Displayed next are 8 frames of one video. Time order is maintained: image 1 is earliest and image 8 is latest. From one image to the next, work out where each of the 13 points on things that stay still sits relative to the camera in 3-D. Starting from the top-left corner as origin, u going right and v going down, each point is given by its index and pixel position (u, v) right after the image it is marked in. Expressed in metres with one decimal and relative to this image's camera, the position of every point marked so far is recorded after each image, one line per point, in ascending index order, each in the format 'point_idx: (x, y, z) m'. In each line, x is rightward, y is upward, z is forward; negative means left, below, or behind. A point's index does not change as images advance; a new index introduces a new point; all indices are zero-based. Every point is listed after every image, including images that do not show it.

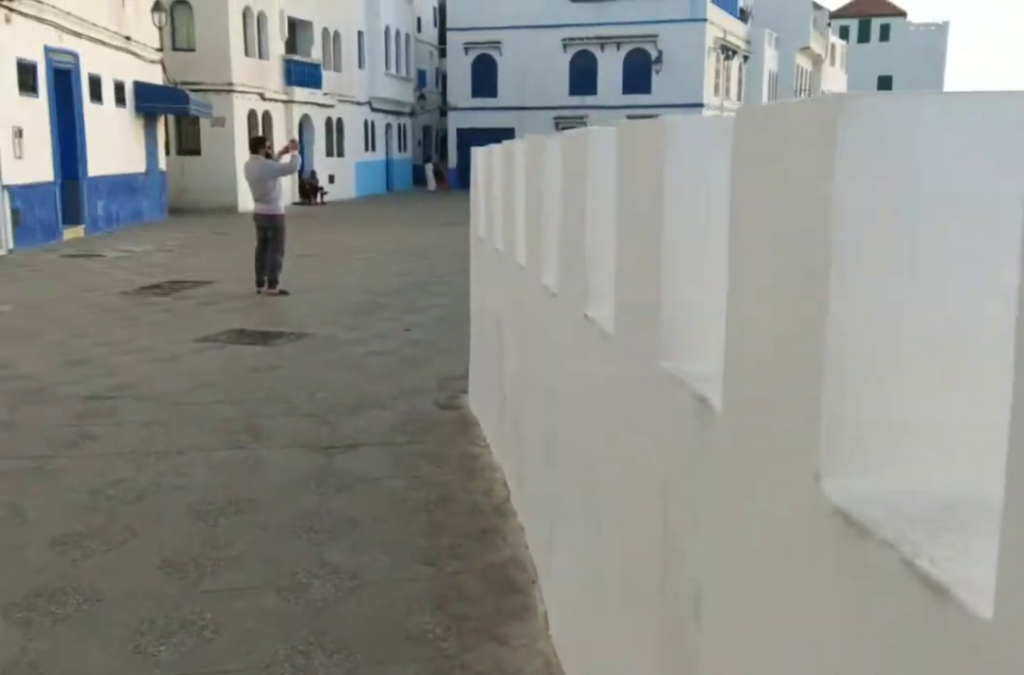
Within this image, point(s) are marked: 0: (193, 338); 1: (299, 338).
0: (-2.7, 0.0, +9.8) m
1: (-1.8, 0.0, +9.9) m
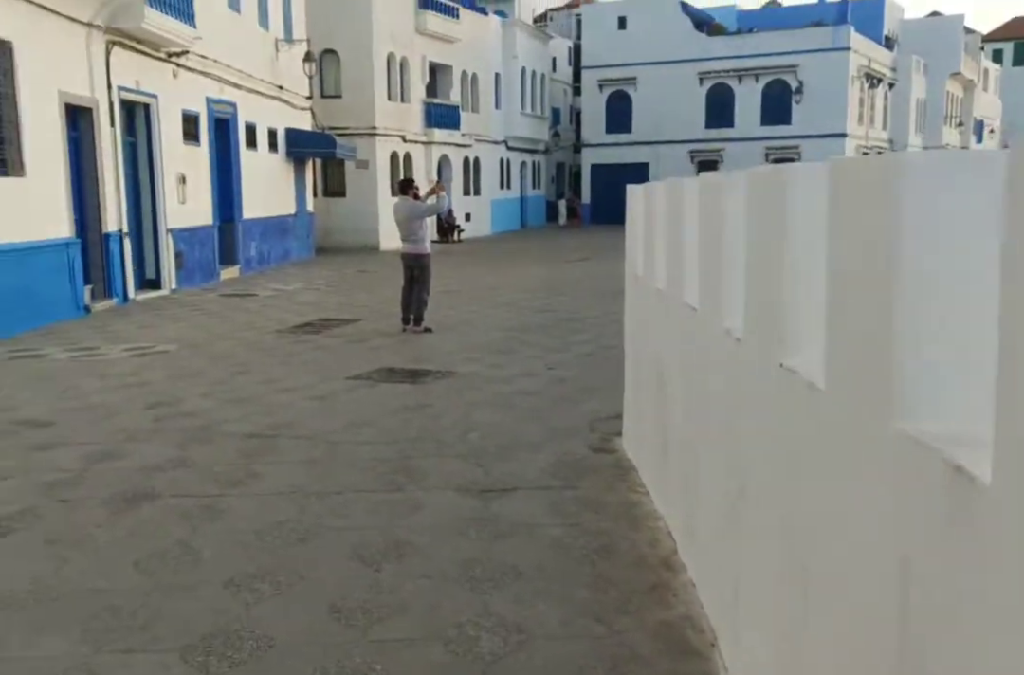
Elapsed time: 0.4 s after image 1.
0: (-1.4, -0.3, +10.0) m
1: (-0.6, -0.3, +10.0) m
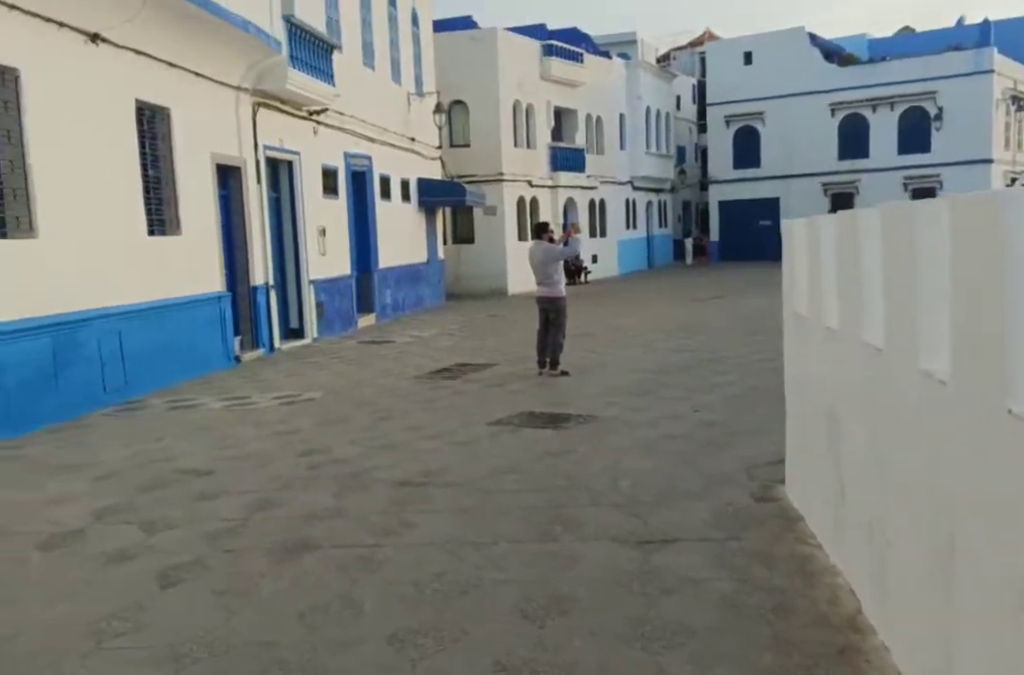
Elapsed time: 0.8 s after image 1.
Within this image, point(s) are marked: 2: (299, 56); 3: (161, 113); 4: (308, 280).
0: (-0.2, -0.7, +10.0) m
1: (+0.7, -0.7, +9.9) m
2: (-3.0, +3.9, +16.3) m
3: (-3.8, +2.4, +12.6) m
4: (-3.2, +0.9, +17.9) m
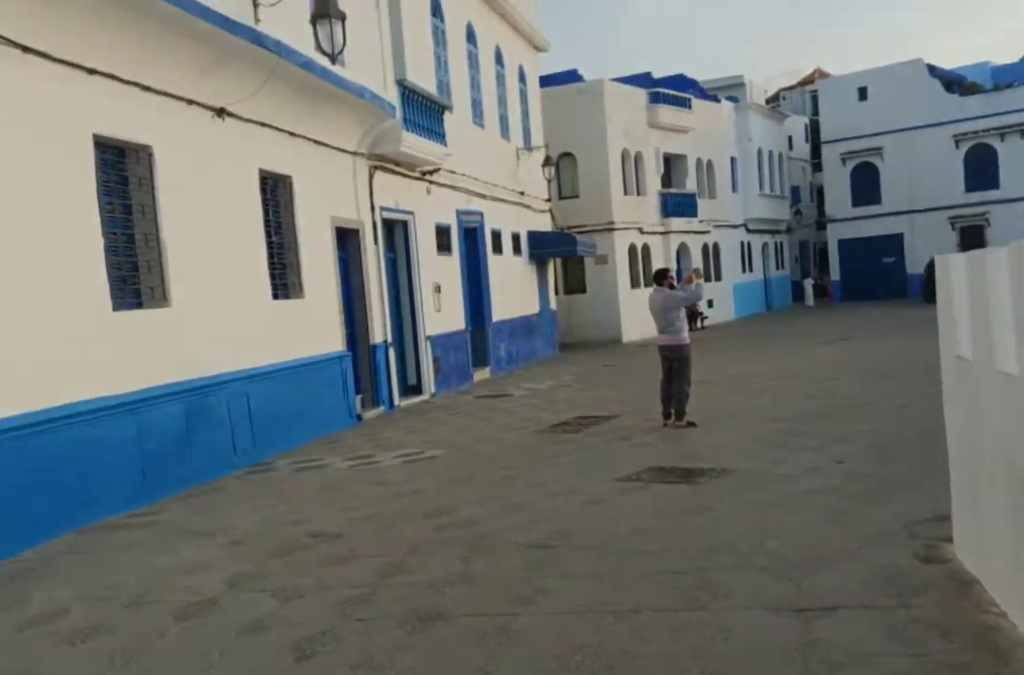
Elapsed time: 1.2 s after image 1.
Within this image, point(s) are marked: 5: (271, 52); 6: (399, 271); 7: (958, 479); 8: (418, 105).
0: (+0.9, -1.2, +9.7) m
1: (+1.7, -1.1, +9.5) m
2: (-1.4, +3.1, +16.4) m
3: (-2.6, +1.7, +12.8) m
4: (-1.4, 0.0, +17.9) m
5: (-2.3, +2.7, +11.2) m
6: (-1.7, +1.0, +17.7) m
7: (+2.3, -0.7, +6.1) m
8: (-1.4, +3.3, +16.7) m
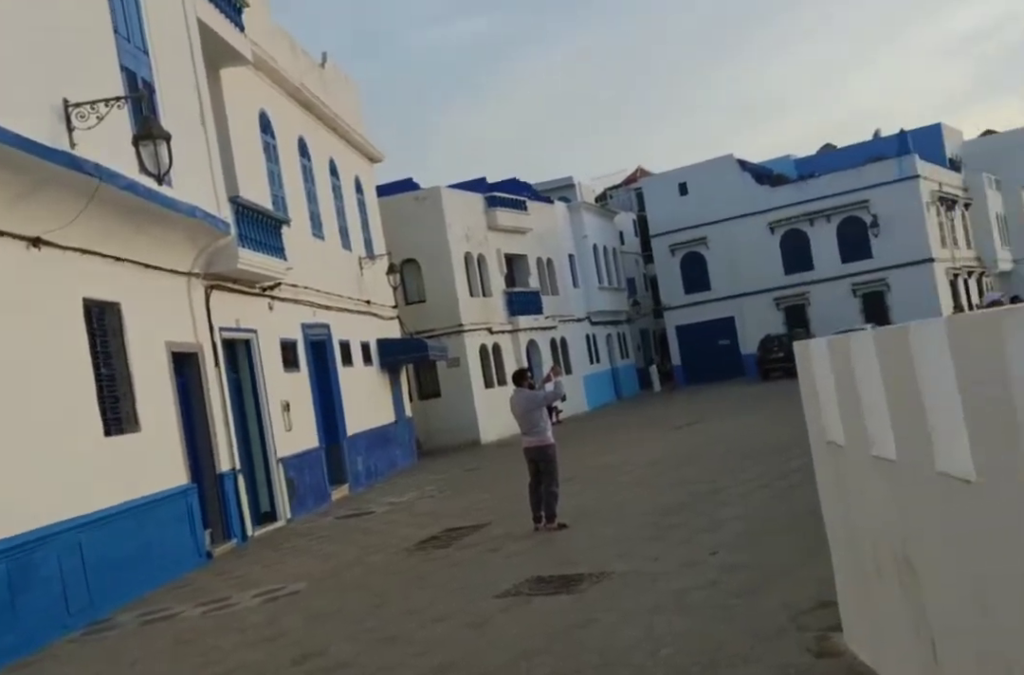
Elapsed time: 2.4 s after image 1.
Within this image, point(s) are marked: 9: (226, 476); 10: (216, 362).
0: (-0.1, -2.0, +9.1) m
1: (+0.7, -1.9, +9.1) m
2: (-3.6, +1.4, +15.9) m
3: (-4.2, +0.3, +12.0) m
4: (-3.5, -1.8, +17.1) m
5: (-3.8, +1.5, +10.5) m
6: (-3.9, -0.8, +16.9) m
7: (+1.7, -1.2, +5.8) m
8: (-3.6, +1.6, +16.2) m
9: (-3.6, -1.8, +14.7) m
10: (-3.8, -0.3, +15.1) m
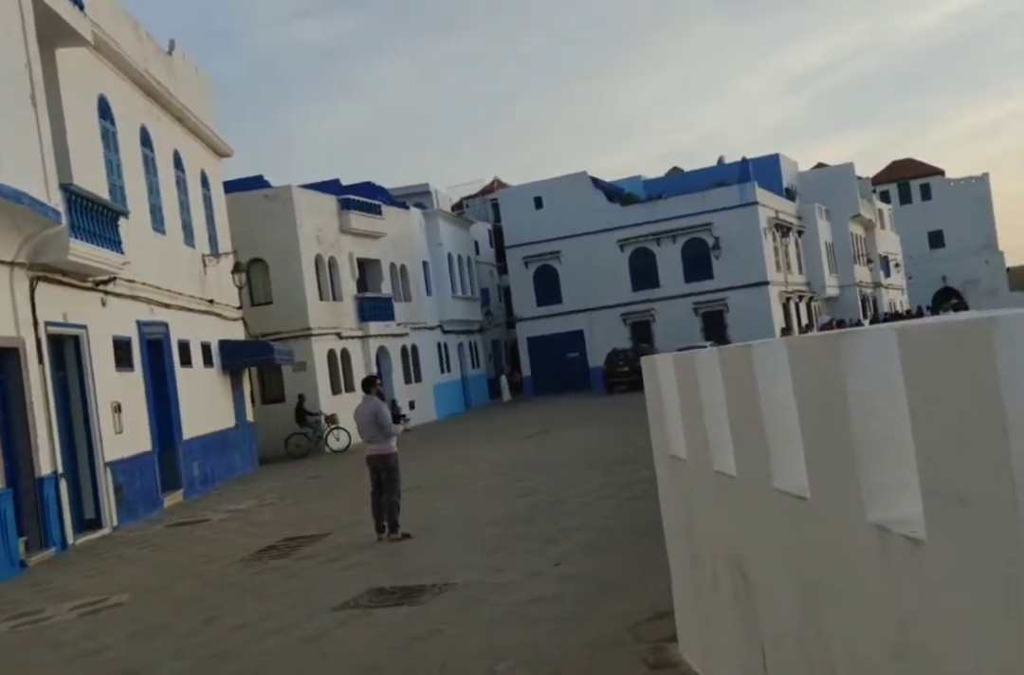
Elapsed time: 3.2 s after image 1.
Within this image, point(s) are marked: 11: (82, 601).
0: (-1.4, -2.0, +8.8) m
1: (-0.5, -1.9, +8.9) m
2: (-5.6, +1.5, +15.1) m
3: (-5.7, +0.4, +11.2) m
4: (-5.7, -1.7, +16.3) m
5: (-5.1, +1.6, +9.7) m
6: (-6.1, -0.8, +16.0) m
7: (+0.9, -1.2, +5.8) m
8: (-5.6, +1.7, +15.4) m
9: (-5.5, -1.7, +13.9) m
10: (-5.8, -0.3, +14.2) m
11: (-4.0, -2.4, +10.7) m
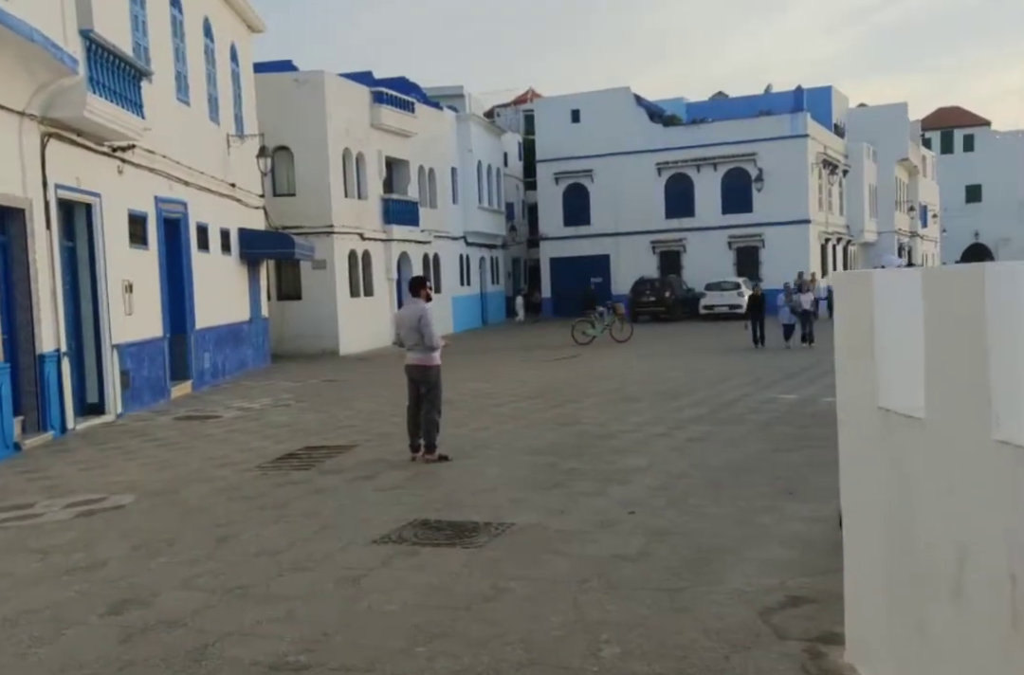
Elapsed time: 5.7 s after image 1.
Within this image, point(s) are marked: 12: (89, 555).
0: (-0.9, -1.3, +7.5) m
1: (-0.1, -1.3, +7.5) m
2: (-4.7, +3.0, +13.5) m
3: (-5.0, +1.7, +9.7) m
4: (-5.1, -0.1, +14.9) m
5: (-4.3, +2.7, +8.2) m
6: (-5.4, +0.9, +14.6) m
7: (+1.4, -0.9, +4.4) m
8: (-4.8, +3.2, +13.8) m
9: (-5.0, -0.2, +12.5) m
10: (-5.1, +1.2, +12.8) m
11: (-3.5, -1.3, +9.5) m
12: (-2.7, -1.4, +7.3) m
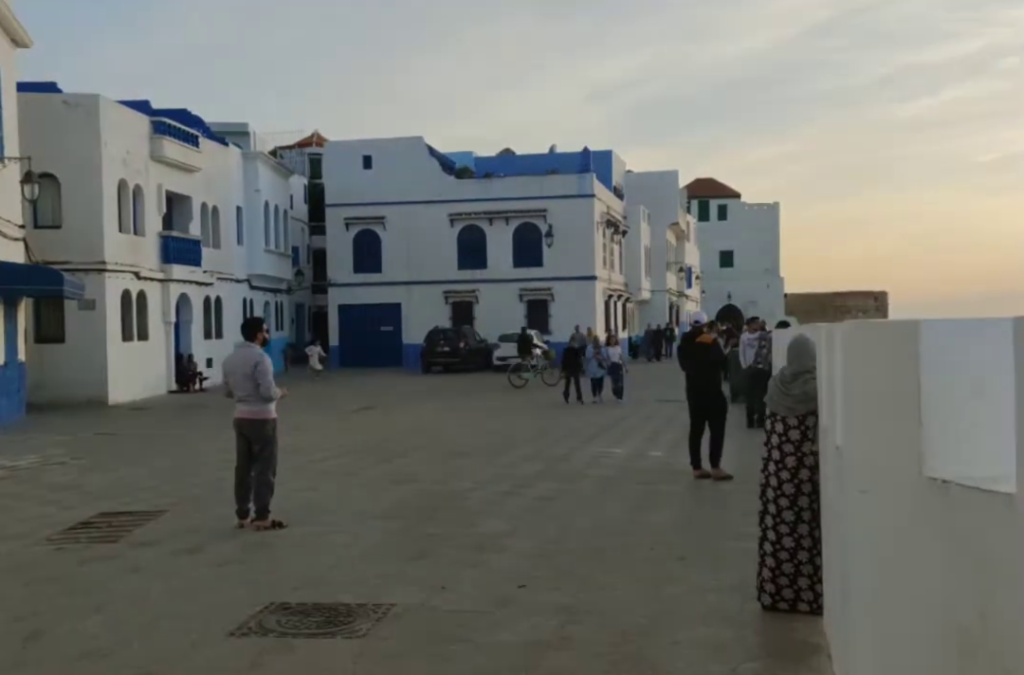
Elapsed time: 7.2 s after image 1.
0: (-1.5, -1.5, +6.1) m
1: (-0.7, -1.5, +6.3) m
2: (-6.4, +2.6, +11.4) m
3: (-5.9, +1.4, +7.6) m
4: (-7.1, -0.6, +12.6) m
5: (-4.9, +2.5, +6.3) m
6: (-7.3, +0.4, +12.3) m
7: (+1.4, -1.0, +3.5) m
8: (-6.5, +2.8, +11.7) m
9: (-6.5, -0.6, +10.2) m
10: (-6.6, +0.9, +10.6) m
11: (-4.4, -1.6, +7.5) m
12: (-3.2, -1.6, +5.6) m
